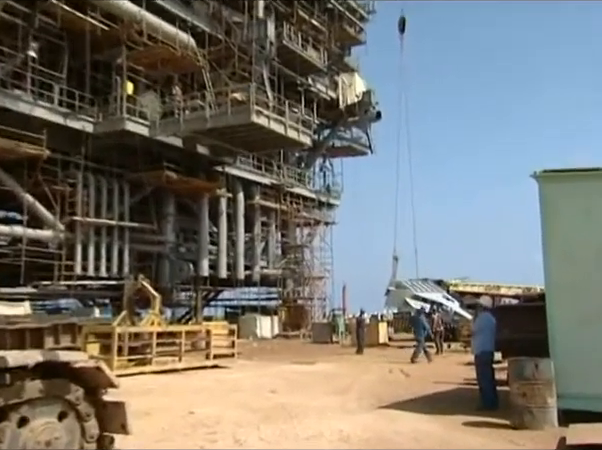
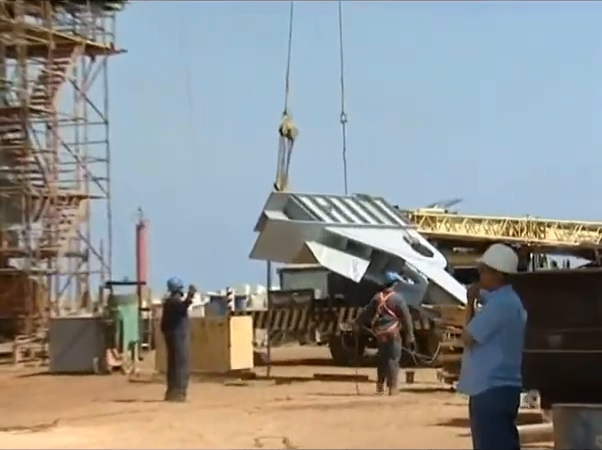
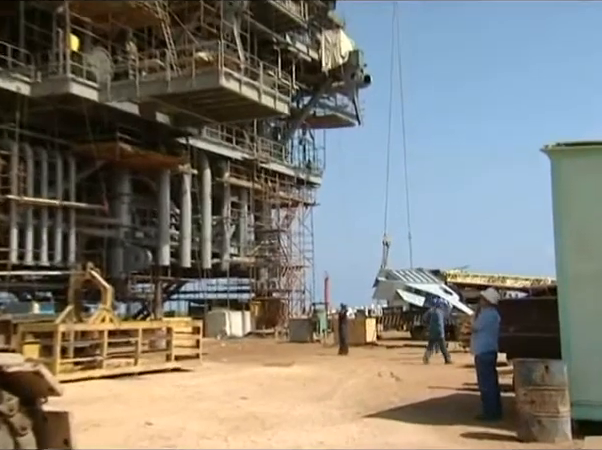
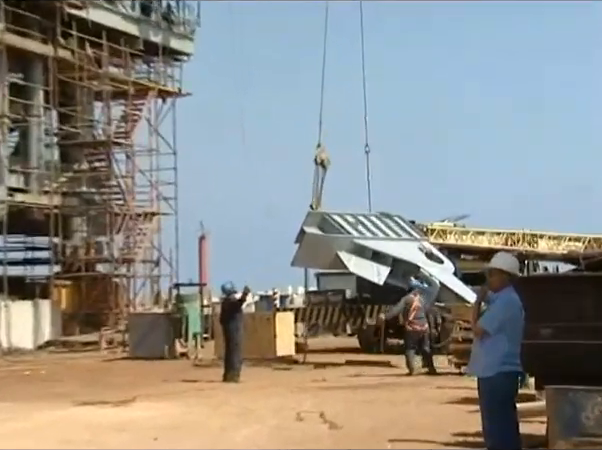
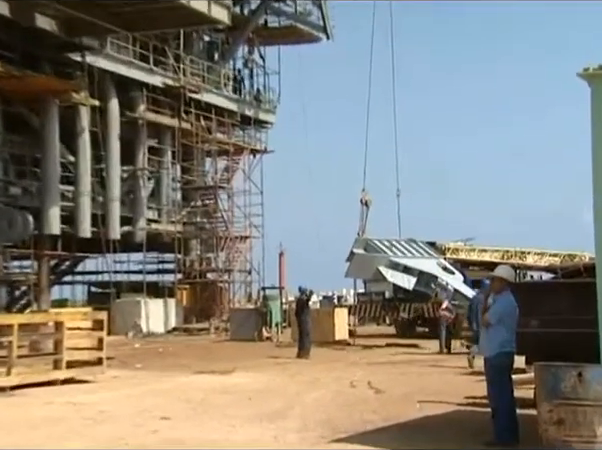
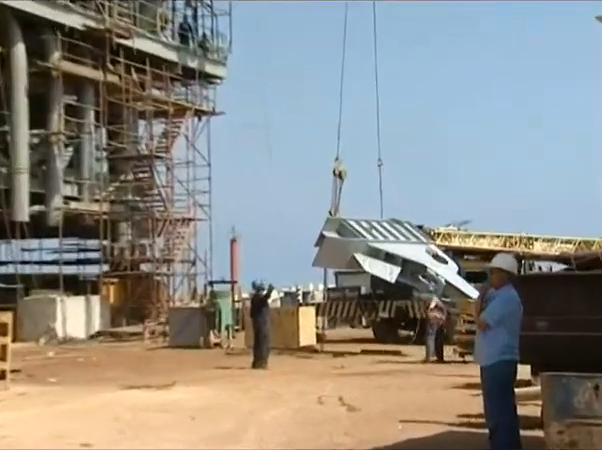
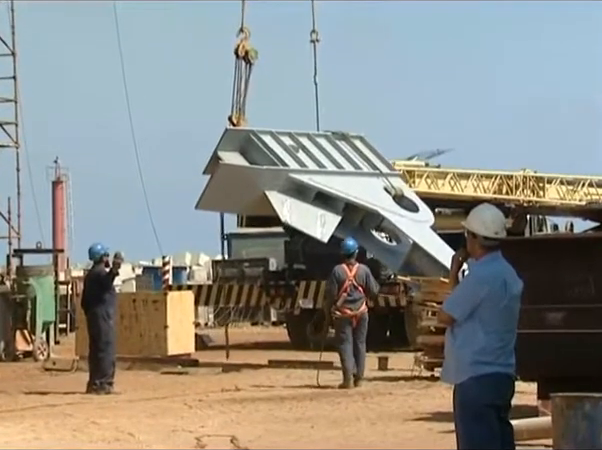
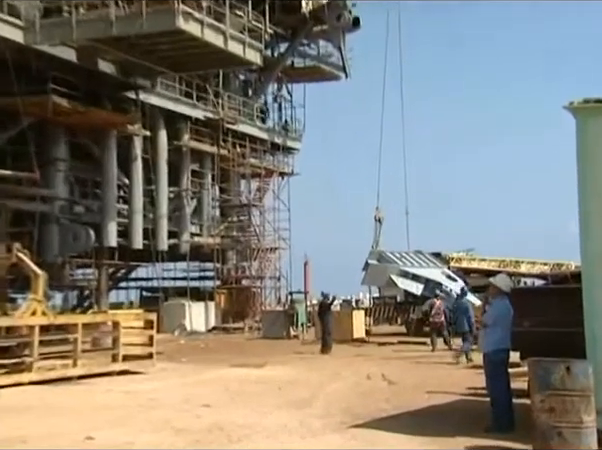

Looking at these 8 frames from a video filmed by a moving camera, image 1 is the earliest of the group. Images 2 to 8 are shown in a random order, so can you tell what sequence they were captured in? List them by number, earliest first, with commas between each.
3, 8, 5, 6, 4, 2, 7
